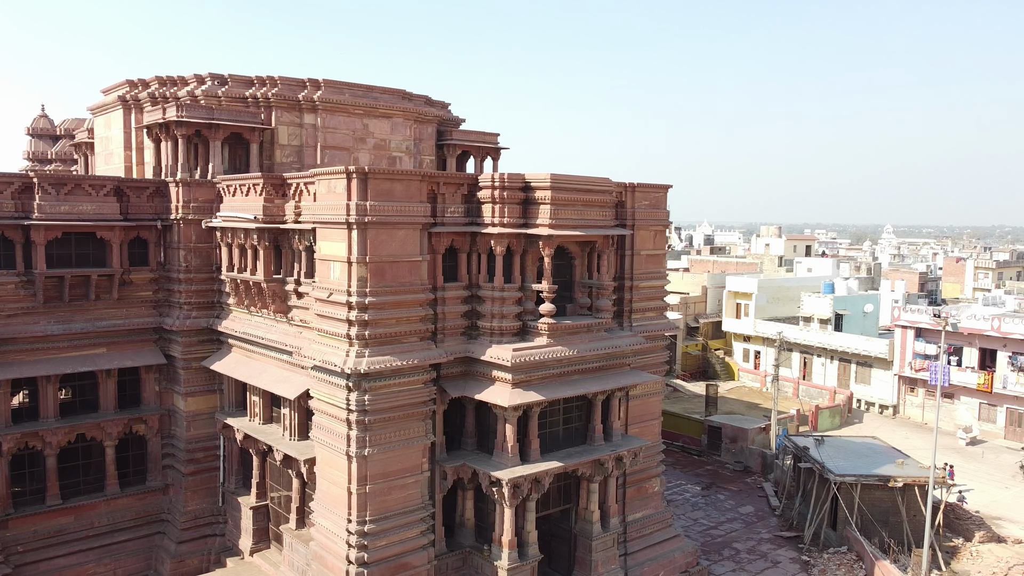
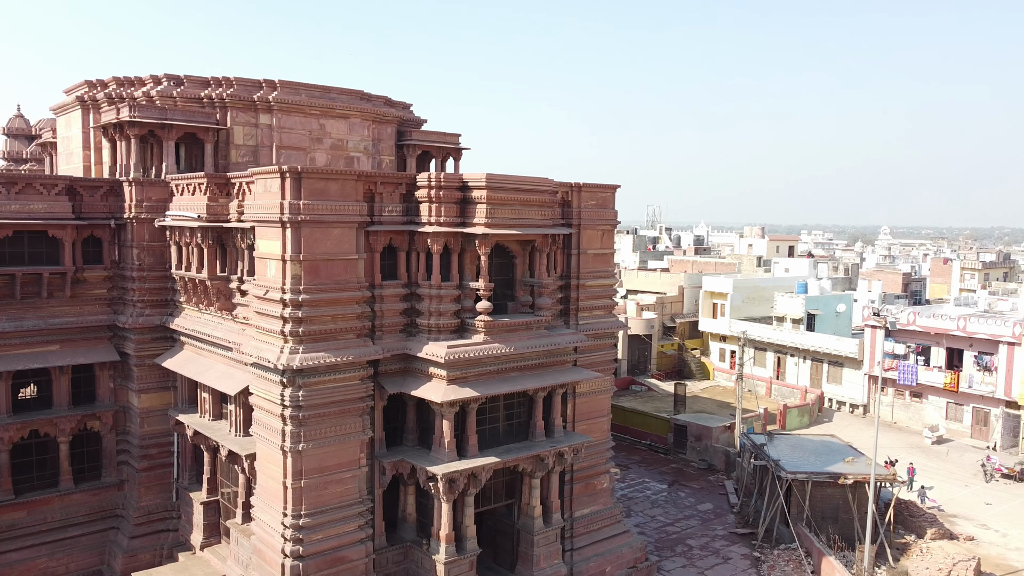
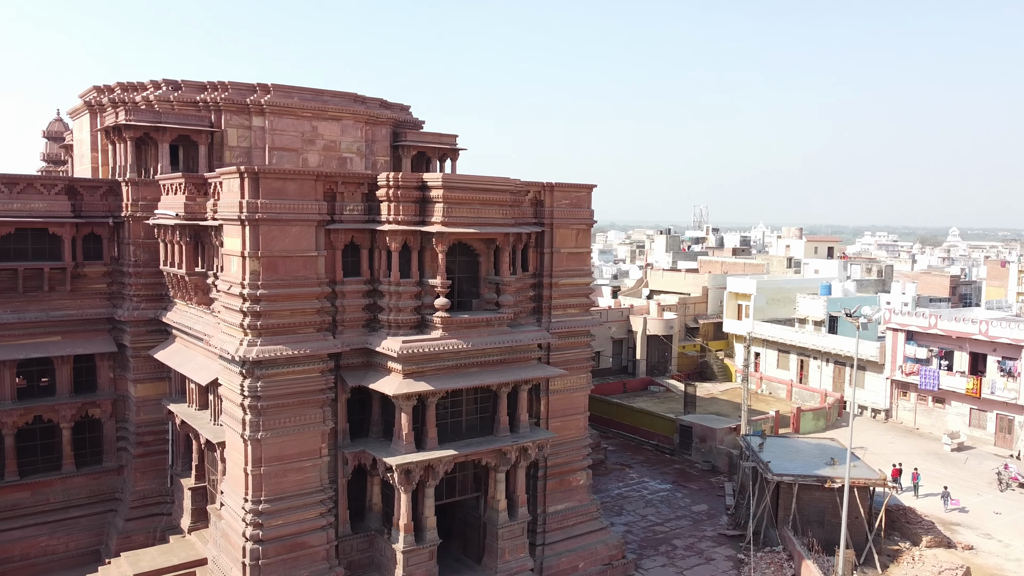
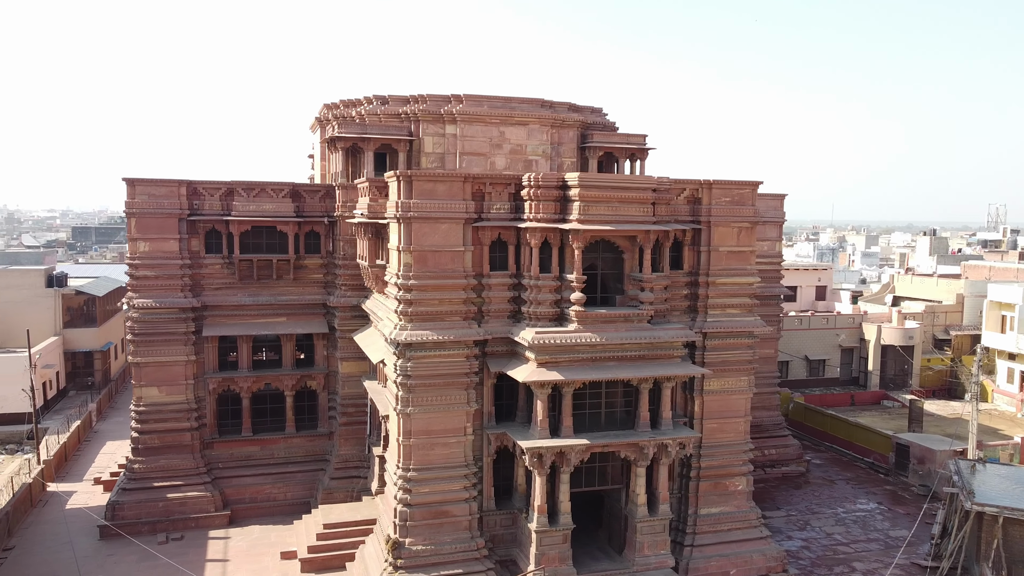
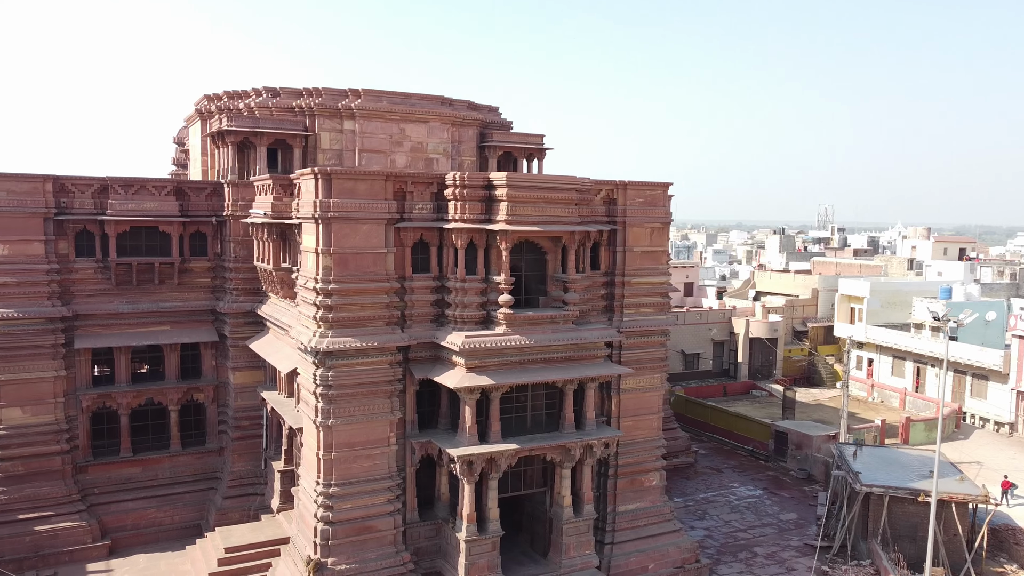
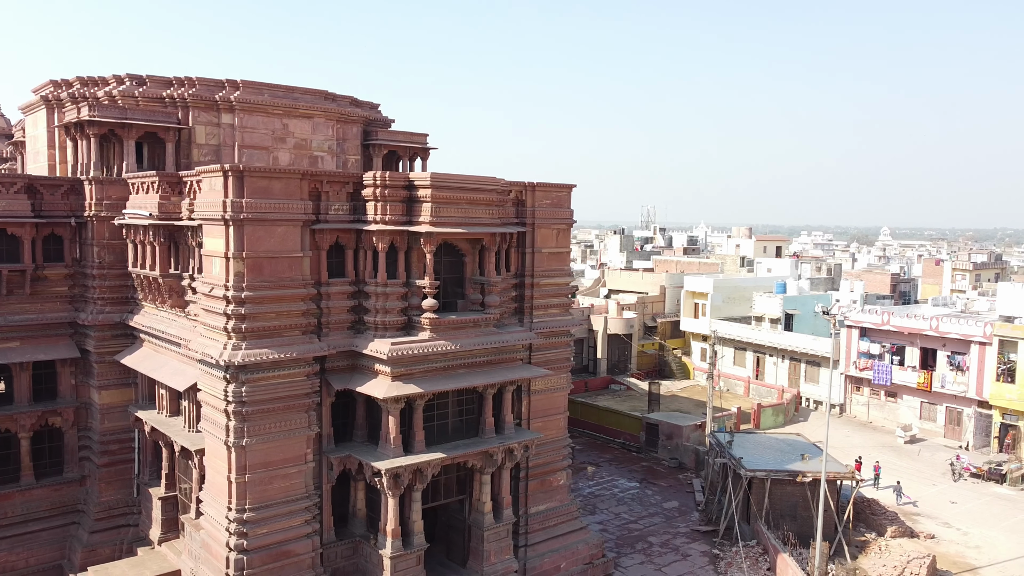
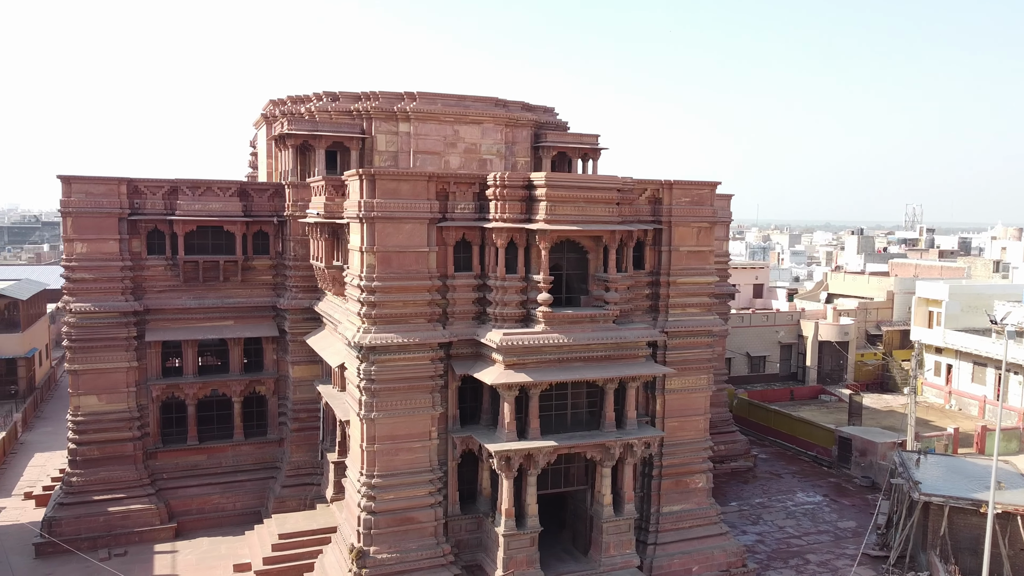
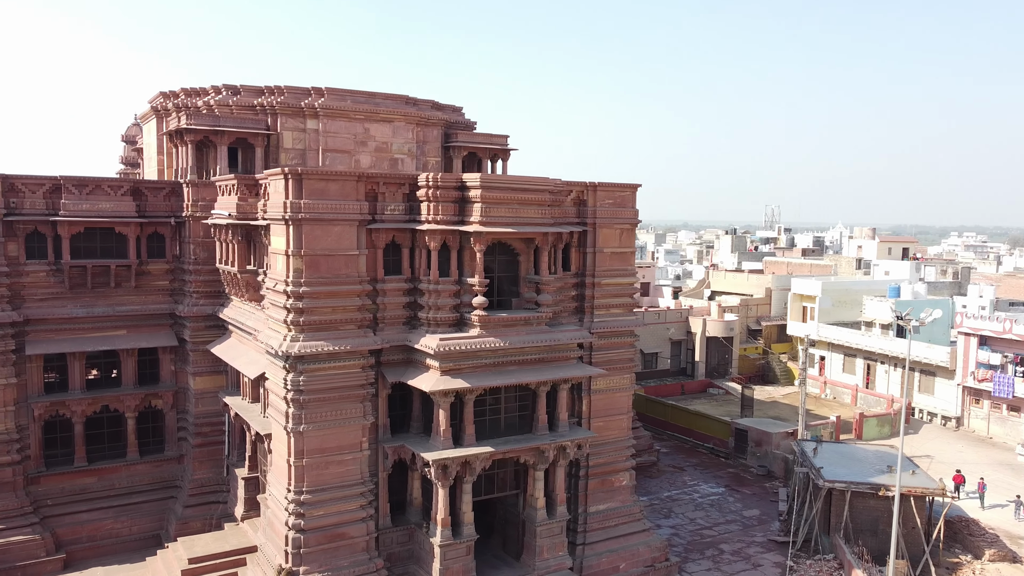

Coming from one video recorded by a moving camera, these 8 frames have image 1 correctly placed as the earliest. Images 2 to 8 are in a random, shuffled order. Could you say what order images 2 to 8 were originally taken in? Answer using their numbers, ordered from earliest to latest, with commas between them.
2, 6, 3, 8, 5, 7, 4
